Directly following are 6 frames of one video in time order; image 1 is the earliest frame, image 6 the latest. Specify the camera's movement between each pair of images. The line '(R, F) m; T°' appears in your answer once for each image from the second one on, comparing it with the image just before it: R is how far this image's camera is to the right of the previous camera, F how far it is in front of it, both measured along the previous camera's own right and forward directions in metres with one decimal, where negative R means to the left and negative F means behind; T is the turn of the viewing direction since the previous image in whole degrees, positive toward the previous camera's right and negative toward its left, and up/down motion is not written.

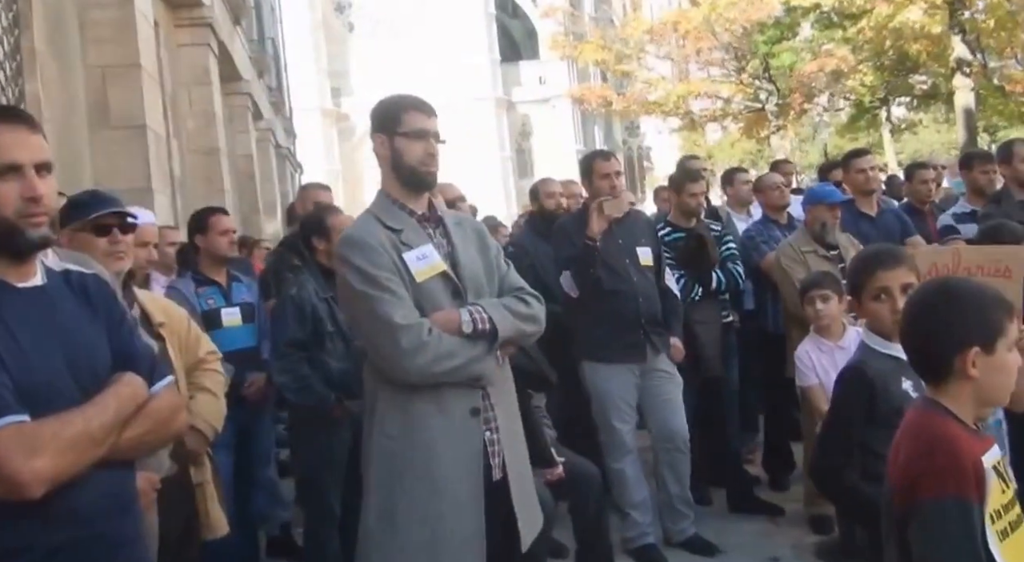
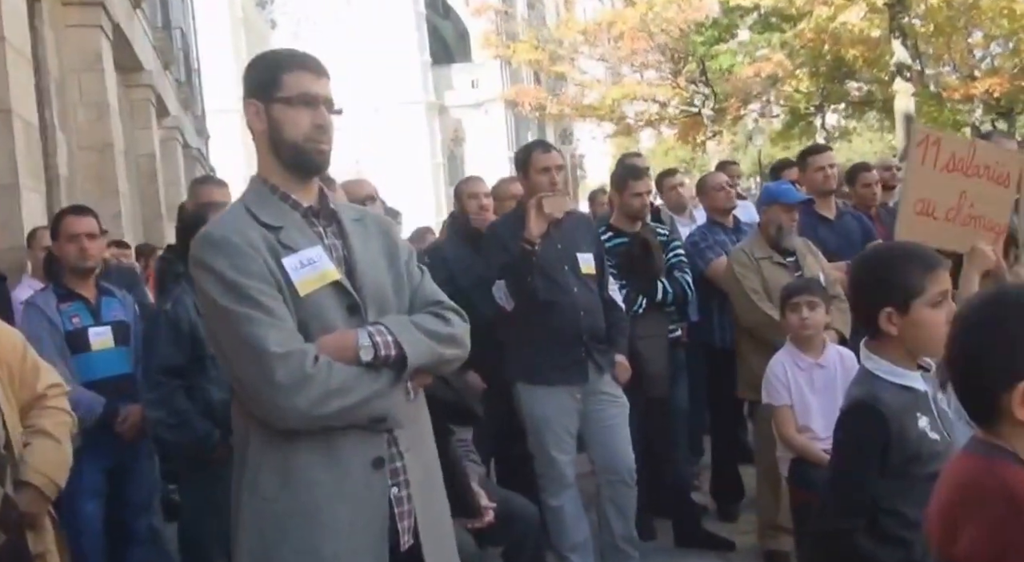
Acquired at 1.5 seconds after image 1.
(+0.1, +0.8) m; +4°
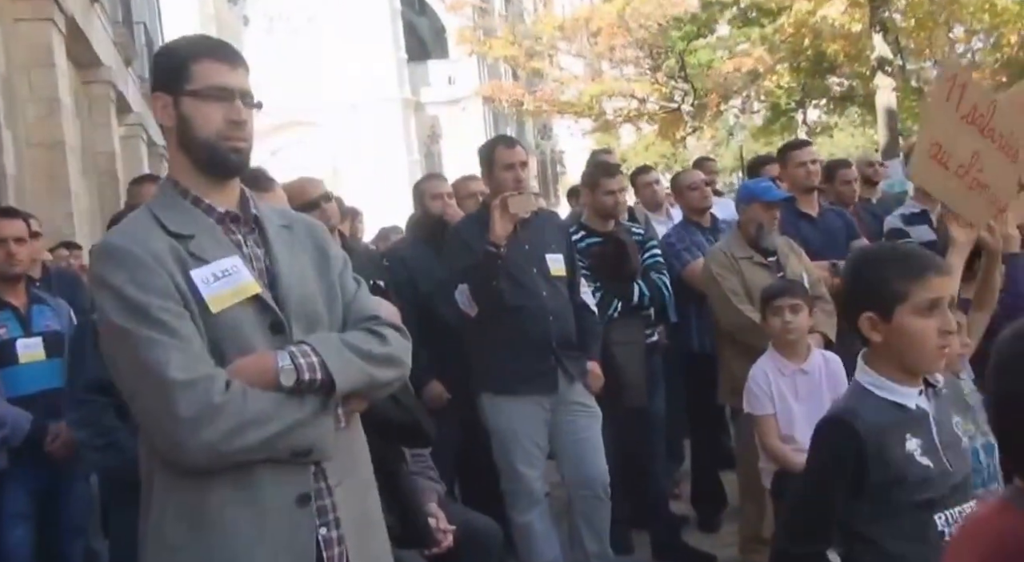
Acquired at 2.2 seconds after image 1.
(+0.1, +0.3) m; +1°
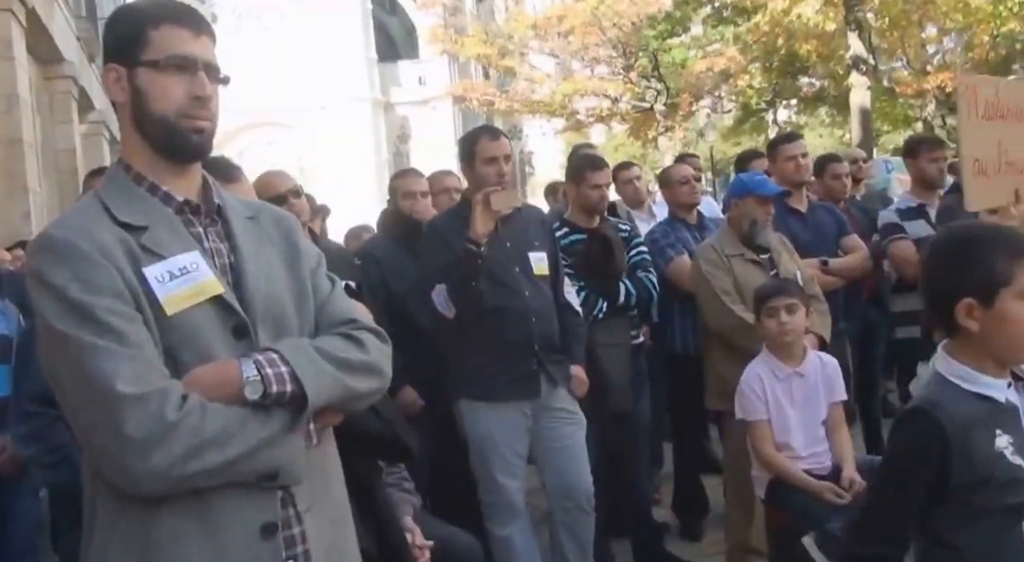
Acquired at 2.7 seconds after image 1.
(-0.1, +0.3) m; +2°
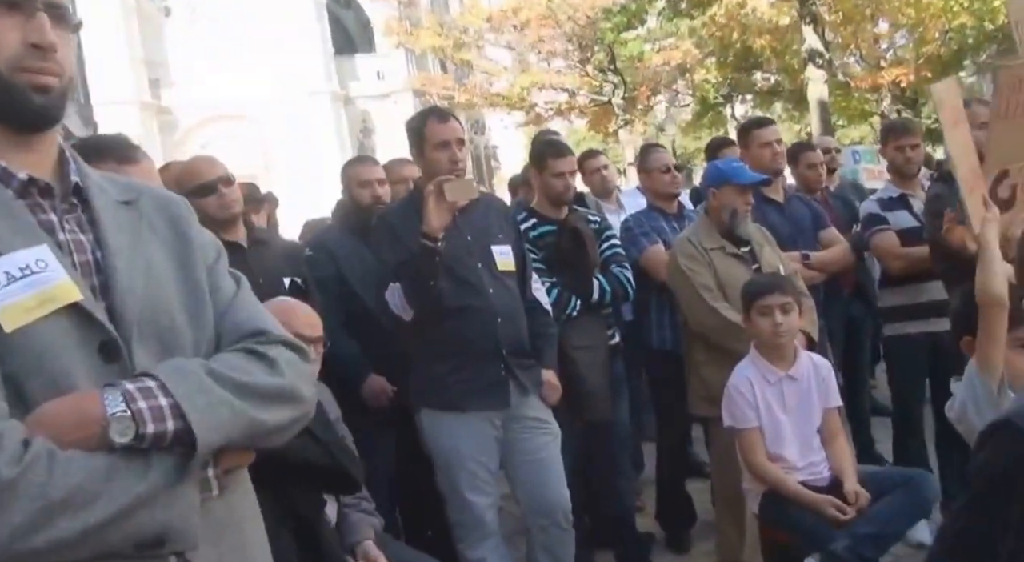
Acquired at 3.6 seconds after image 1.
(0.0, +0.5) m; +2°
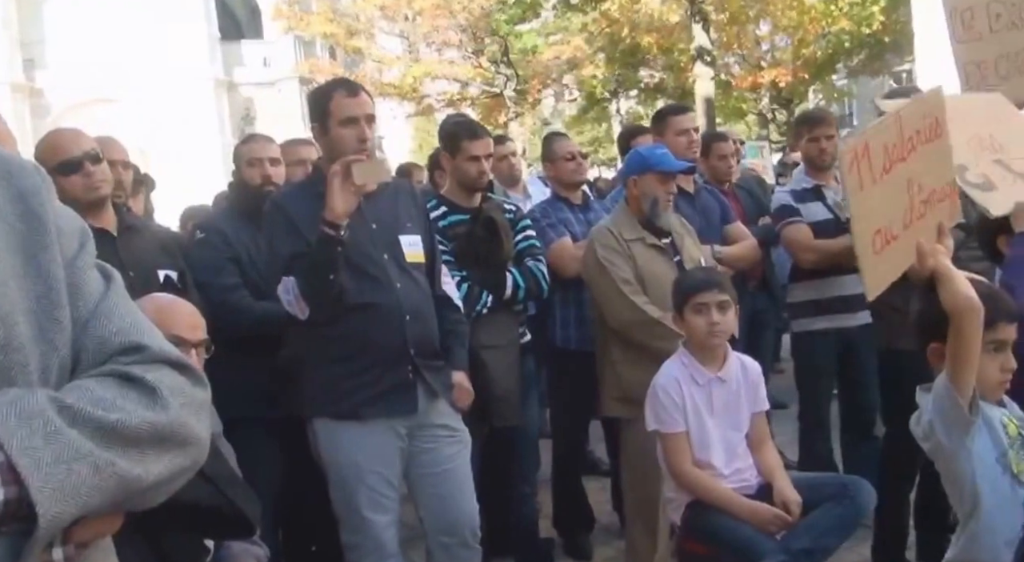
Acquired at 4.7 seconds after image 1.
(-0.1, +0.4) m; +6°
